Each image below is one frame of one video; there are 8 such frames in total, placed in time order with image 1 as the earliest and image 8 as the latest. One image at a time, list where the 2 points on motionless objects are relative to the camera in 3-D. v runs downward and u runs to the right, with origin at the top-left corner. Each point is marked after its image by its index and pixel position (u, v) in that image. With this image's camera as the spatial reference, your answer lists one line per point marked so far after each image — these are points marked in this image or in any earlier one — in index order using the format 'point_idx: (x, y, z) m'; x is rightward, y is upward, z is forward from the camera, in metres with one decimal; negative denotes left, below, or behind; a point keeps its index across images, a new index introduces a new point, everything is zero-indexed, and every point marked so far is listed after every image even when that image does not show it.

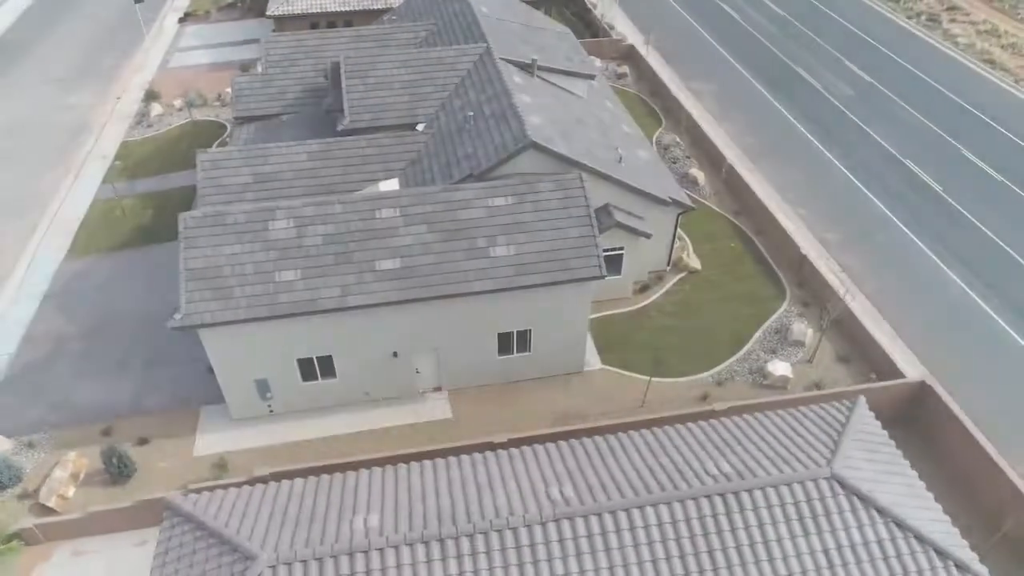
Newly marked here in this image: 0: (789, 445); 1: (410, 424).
0: (+5.3, -3.0, +13.6) m
1: (-2.7, -3.7, +19.4) m
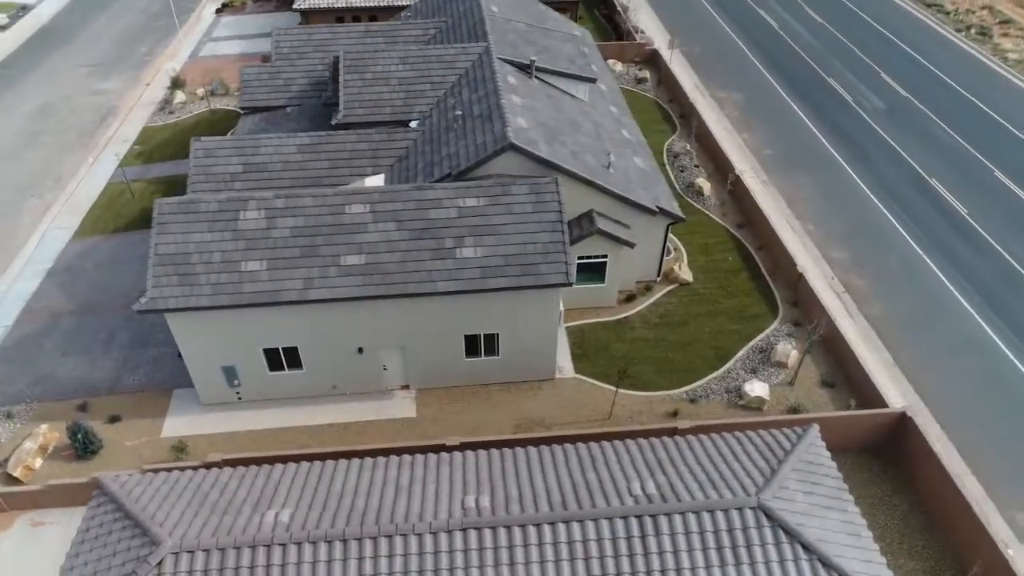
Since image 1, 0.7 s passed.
0: (+3.9, -3.3, +13.0) m
1: (-3.7, -3.6, +19.4) m
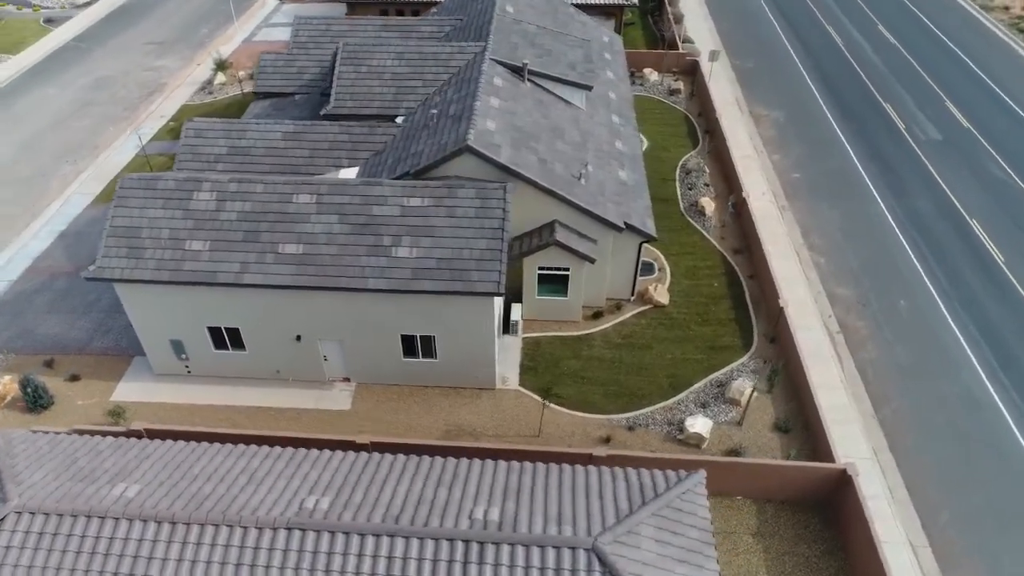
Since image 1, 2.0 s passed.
0: (+1.2, -3.8, +12.3) m
1: (-5.6, -3.3, +19.6) m
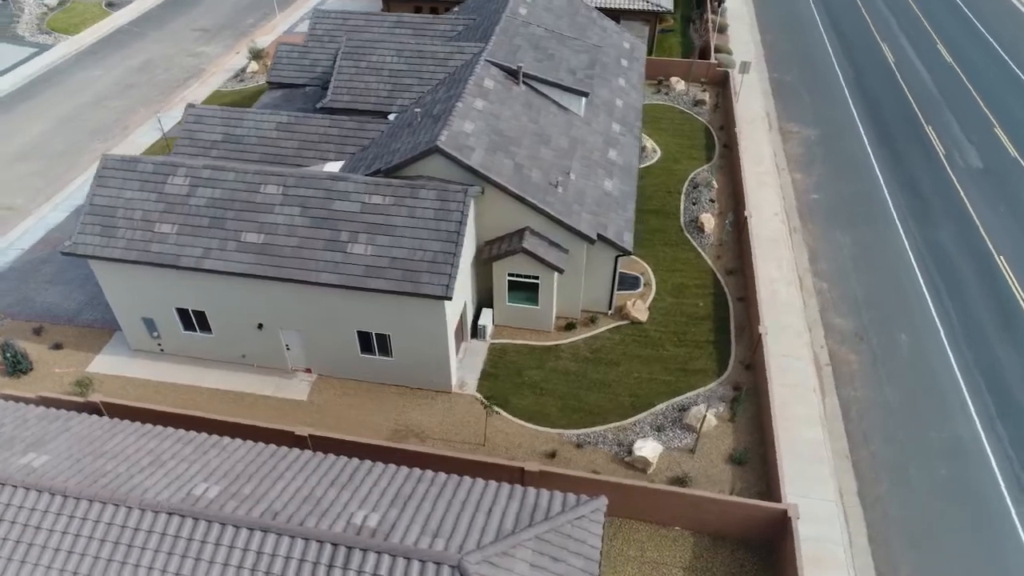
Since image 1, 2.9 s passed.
0: (-0.8, -4.0, +12.1) m
1: (-6.9, -3.0, +19.9) m
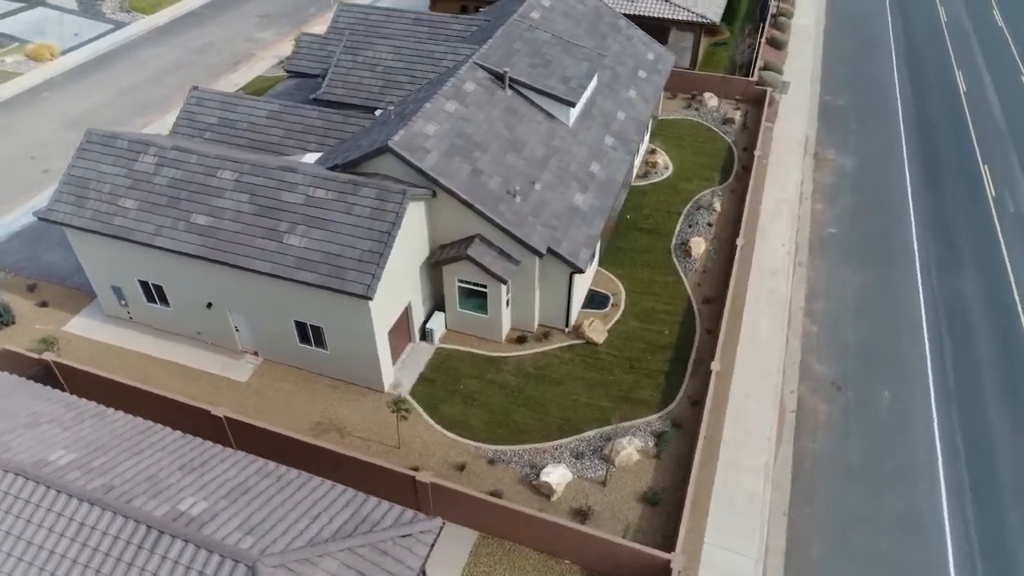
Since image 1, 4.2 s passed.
0: (-3.8, -4.0, +12.0) m
1: (-8.7, -2.5, +20.5) m
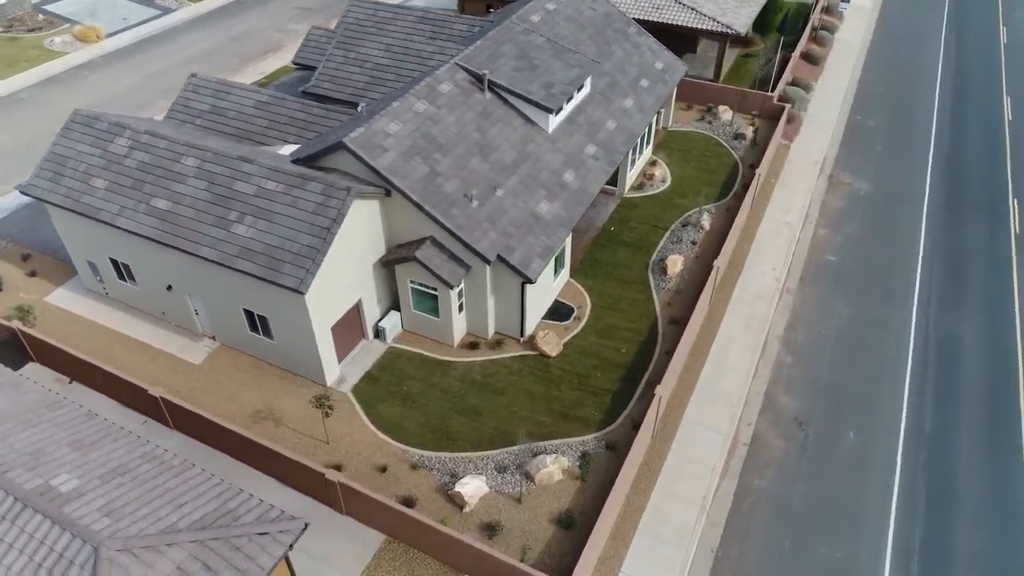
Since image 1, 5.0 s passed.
0: (-6.2, -3.8, +12.2) m
1: (-10.2, -1.9, +21.1) m
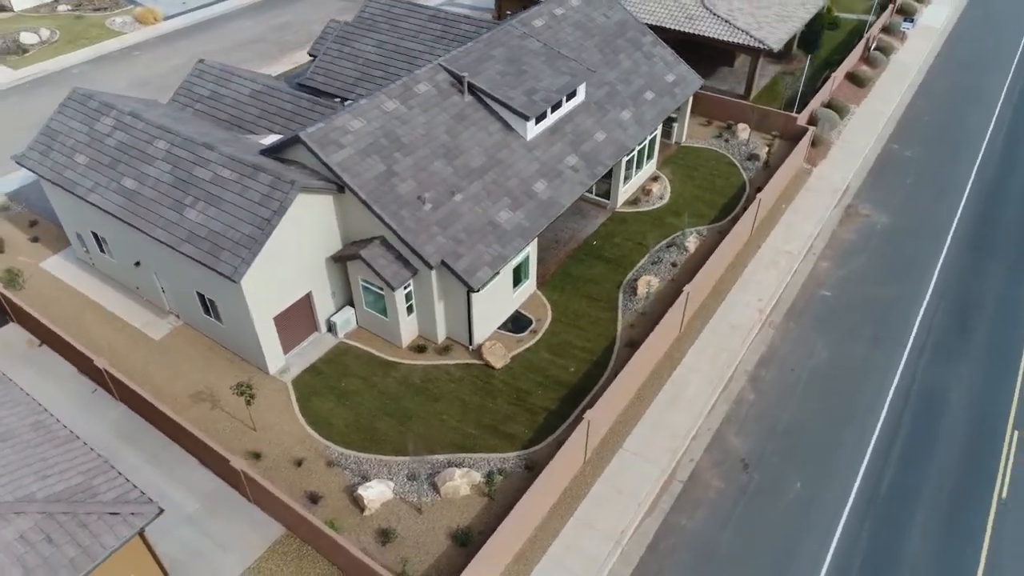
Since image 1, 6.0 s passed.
0: (-8.8, -3.4, +12.7) m
1: (-11.6, -1.2, +21.9) m
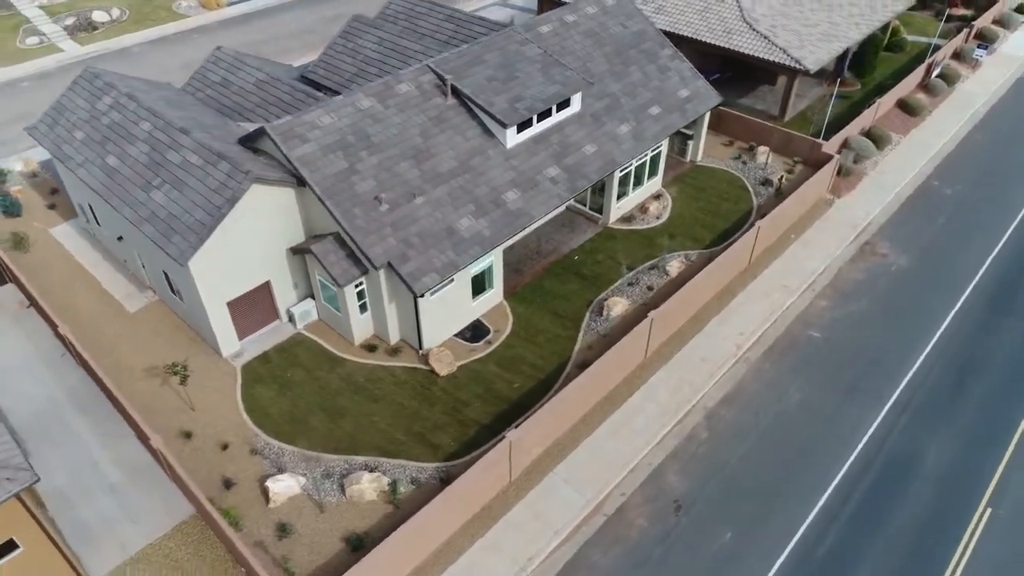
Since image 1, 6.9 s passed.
0: (-11.3, -2.7, +13.4) m
1: (-12.8, -0.3, +23.0) m
